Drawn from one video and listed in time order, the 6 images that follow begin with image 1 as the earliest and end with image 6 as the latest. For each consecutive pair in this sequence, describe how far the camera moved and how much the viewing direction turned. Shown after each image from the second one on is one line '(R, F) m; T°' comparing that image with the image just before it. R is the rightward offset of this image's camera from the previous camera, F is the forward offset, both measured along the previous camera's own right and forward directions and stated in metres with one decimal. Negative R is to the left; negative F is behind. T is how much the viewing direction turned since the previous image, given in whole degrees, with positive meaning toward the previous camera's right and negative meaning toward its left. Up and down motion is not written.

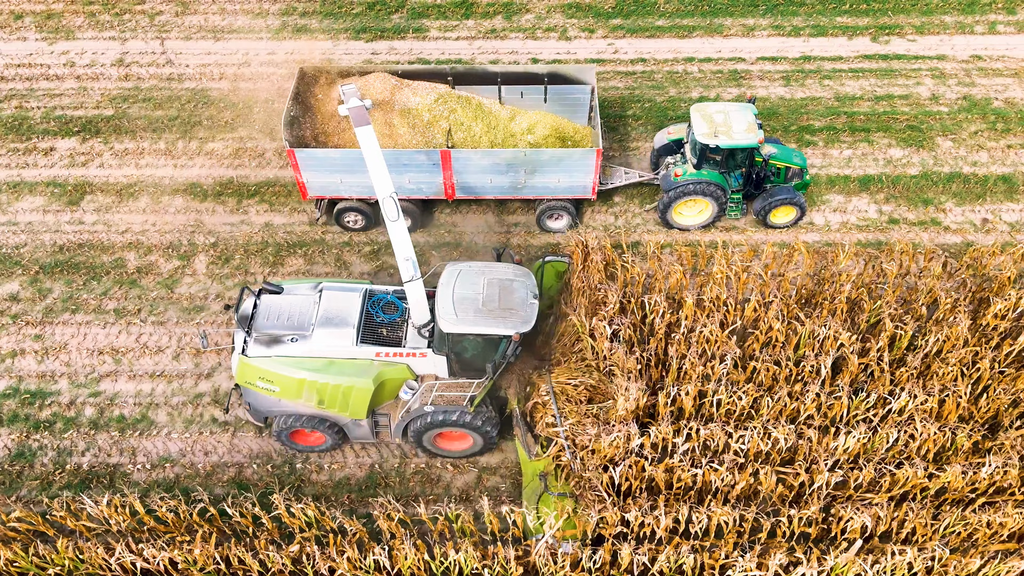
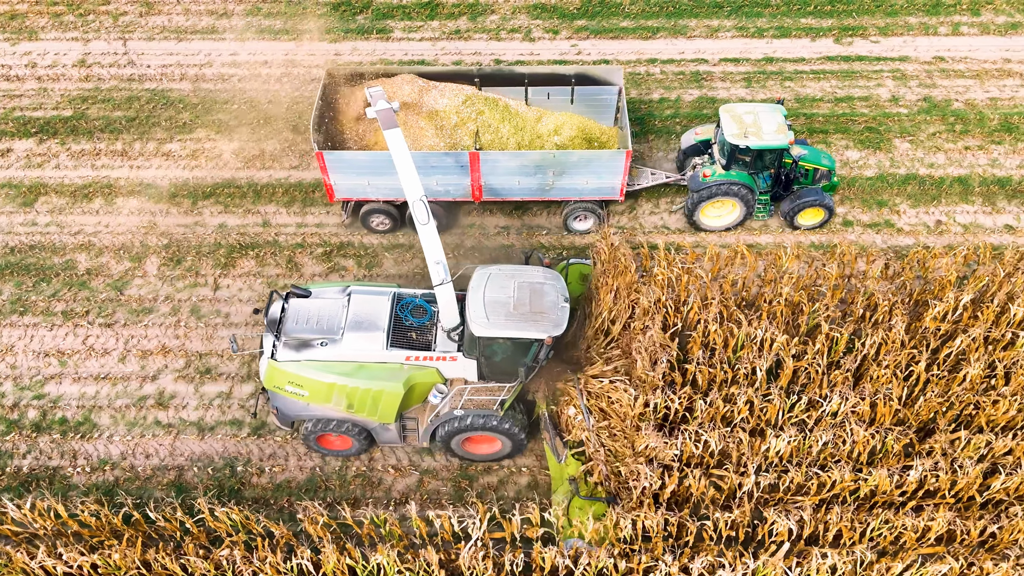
(+0.5, 0.0) m; 0°
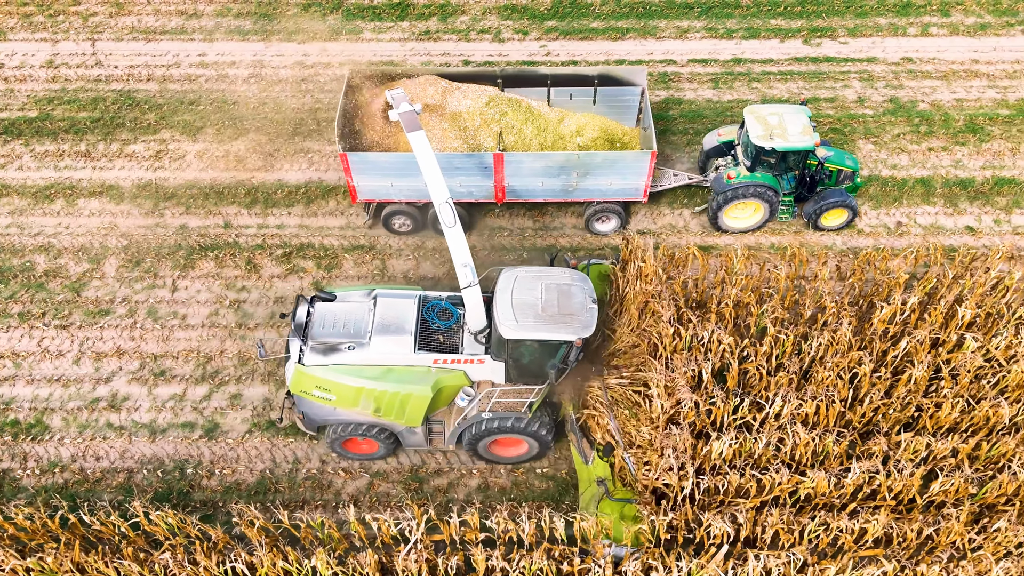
(+0.5, 0.0) m; 0°
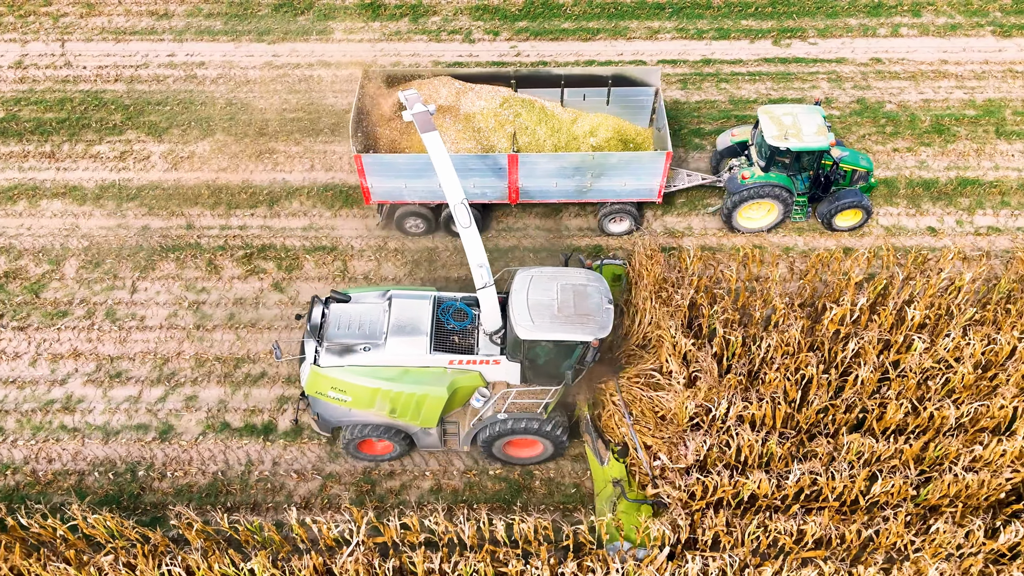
(+0.4, 0.0) m; 0°
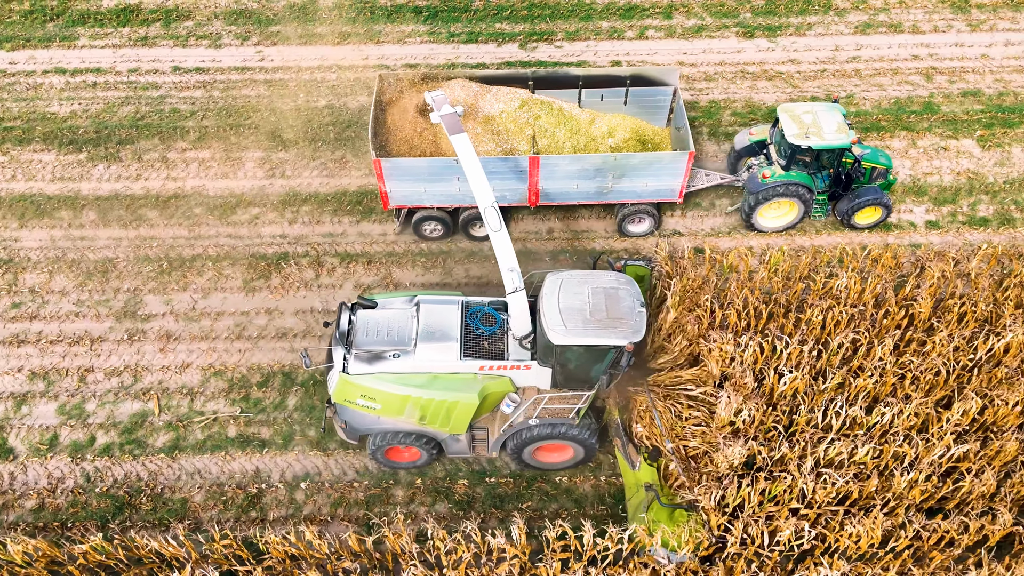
(+3.4, +0.1) m; +2°
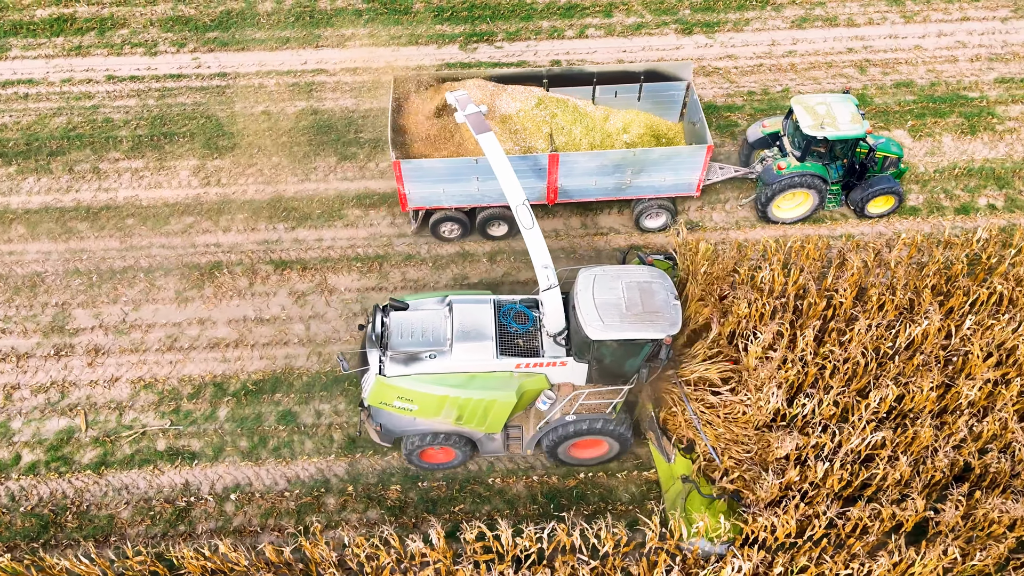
(+0.5, 0.0) m; +2°
